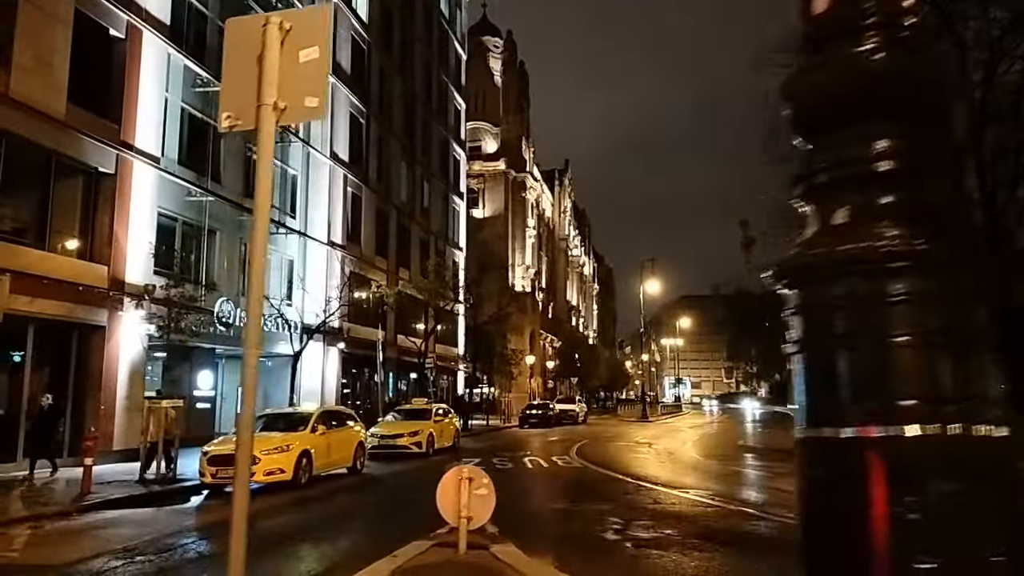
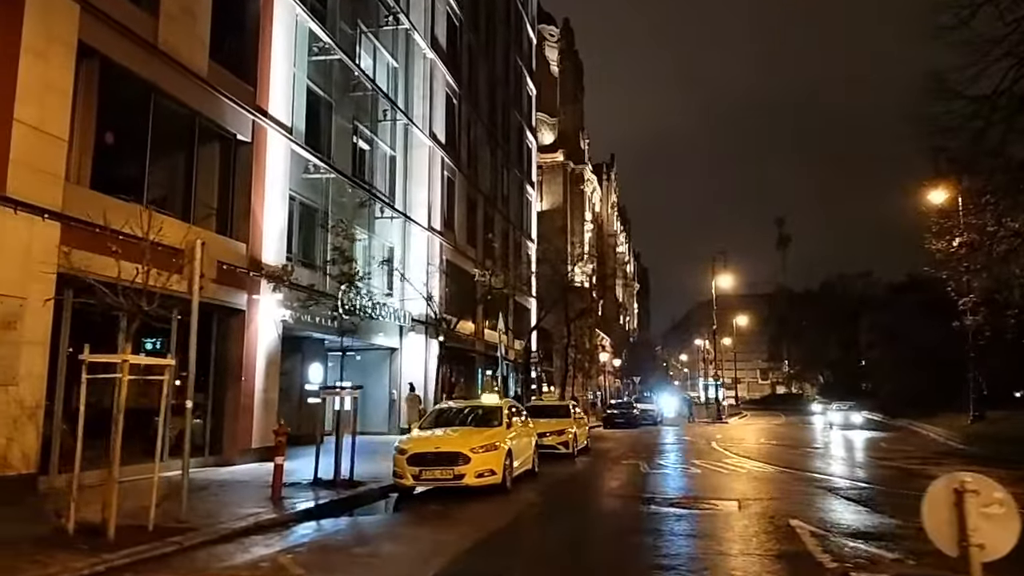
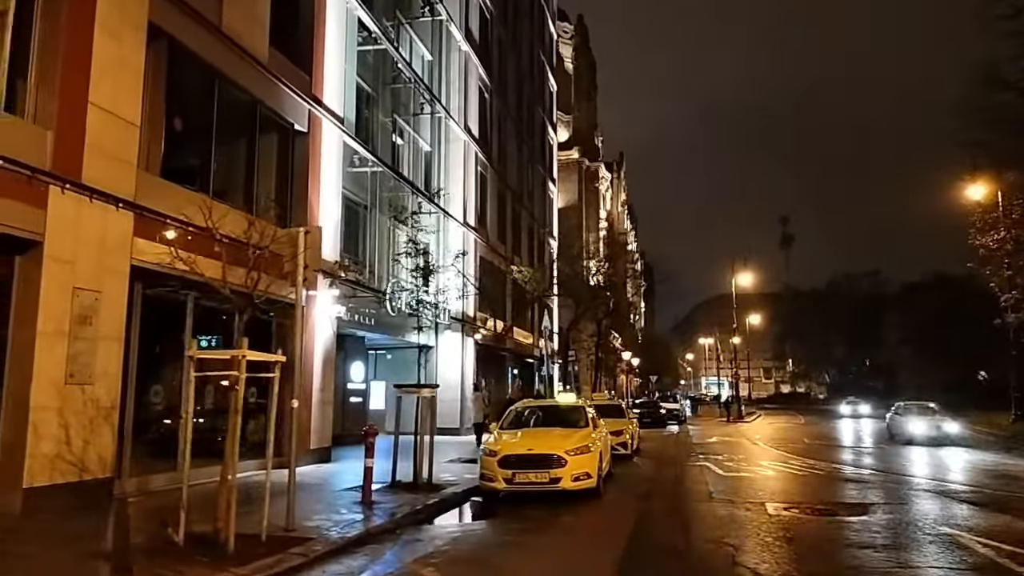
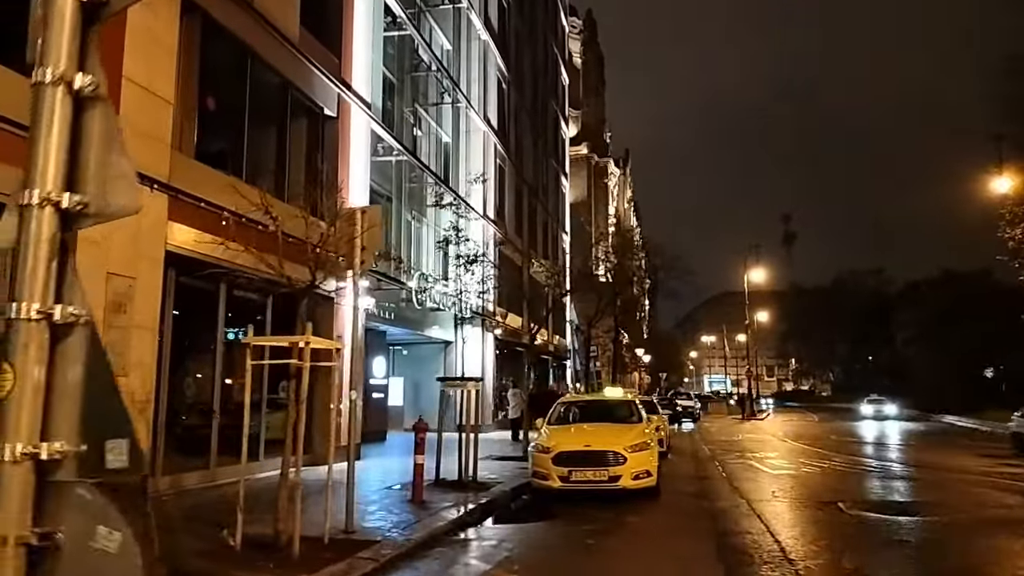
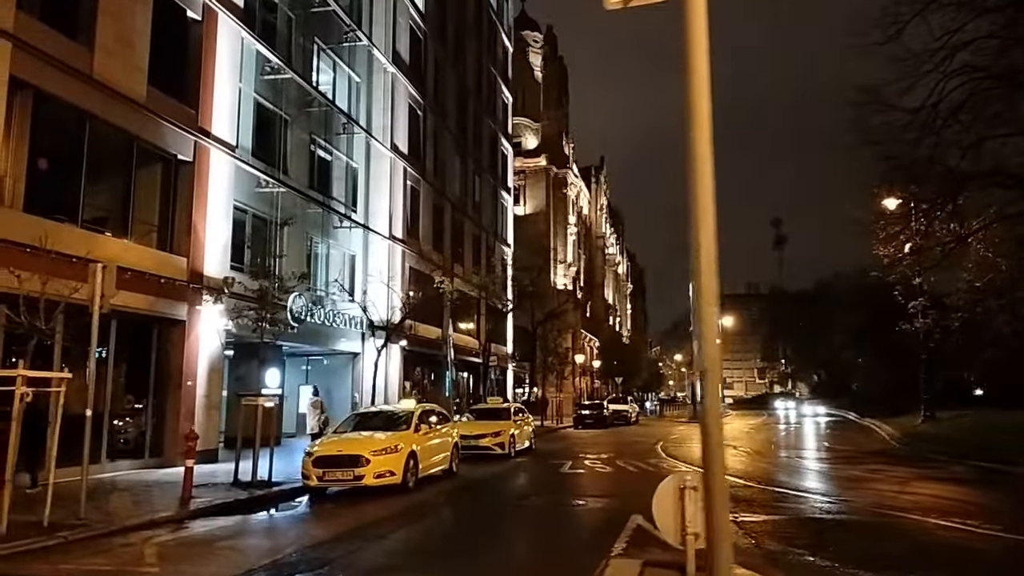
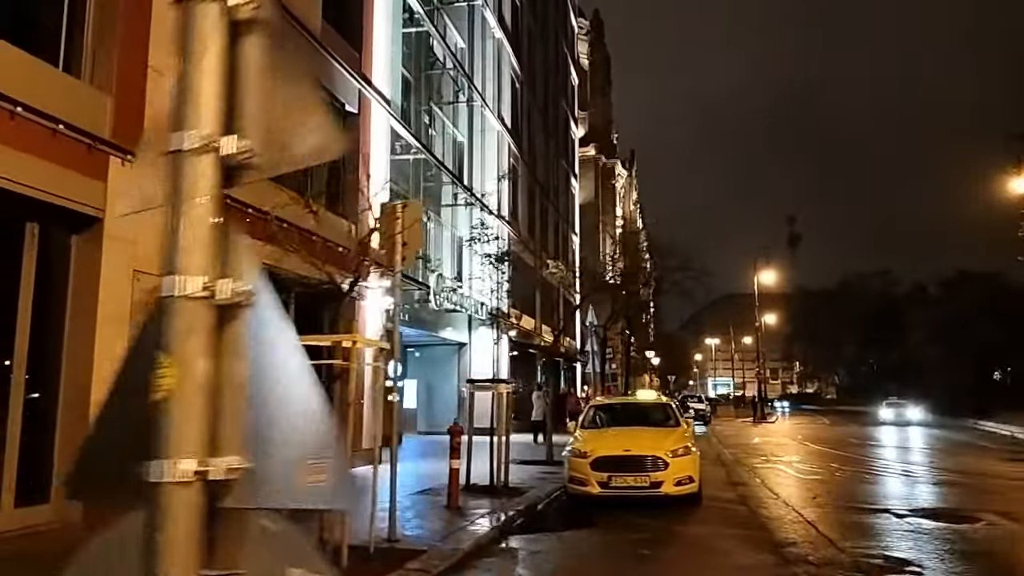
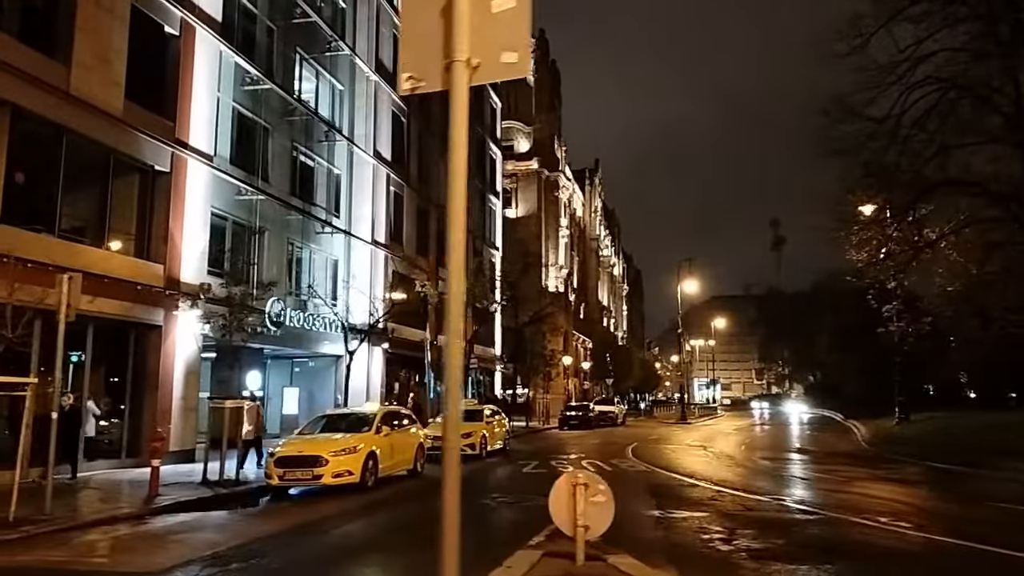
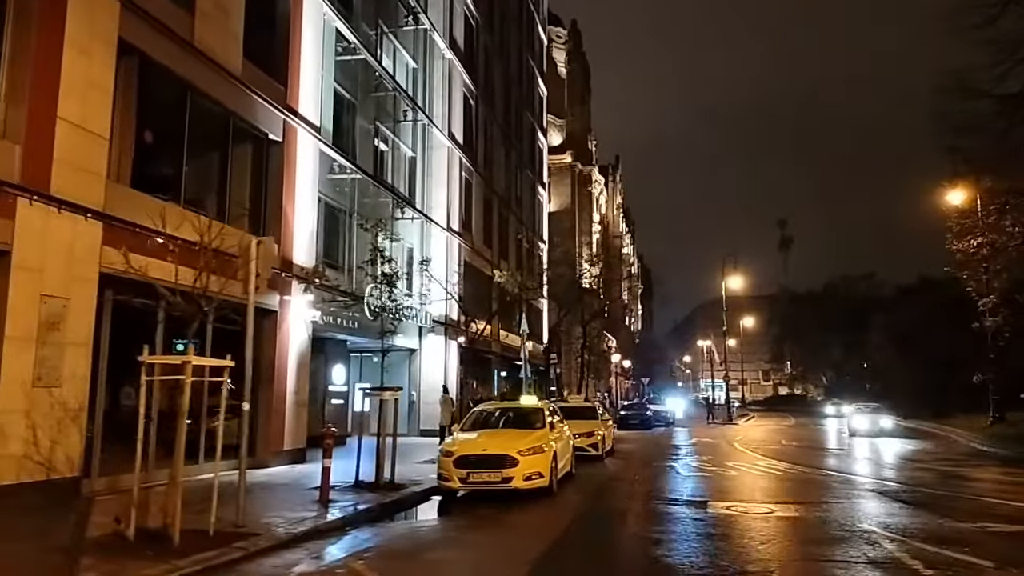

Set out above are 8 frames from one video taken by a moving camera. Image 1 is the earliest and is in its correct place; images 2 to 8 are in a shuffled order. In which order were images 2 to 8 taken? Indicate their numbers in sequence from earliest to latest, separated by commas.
7, 5, 2, 8, 3, 4, 6
